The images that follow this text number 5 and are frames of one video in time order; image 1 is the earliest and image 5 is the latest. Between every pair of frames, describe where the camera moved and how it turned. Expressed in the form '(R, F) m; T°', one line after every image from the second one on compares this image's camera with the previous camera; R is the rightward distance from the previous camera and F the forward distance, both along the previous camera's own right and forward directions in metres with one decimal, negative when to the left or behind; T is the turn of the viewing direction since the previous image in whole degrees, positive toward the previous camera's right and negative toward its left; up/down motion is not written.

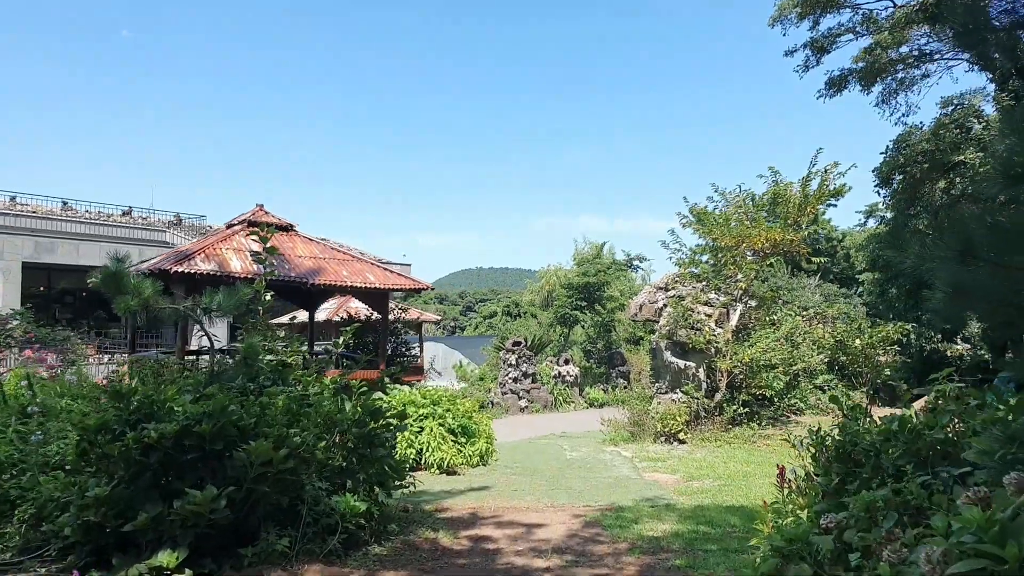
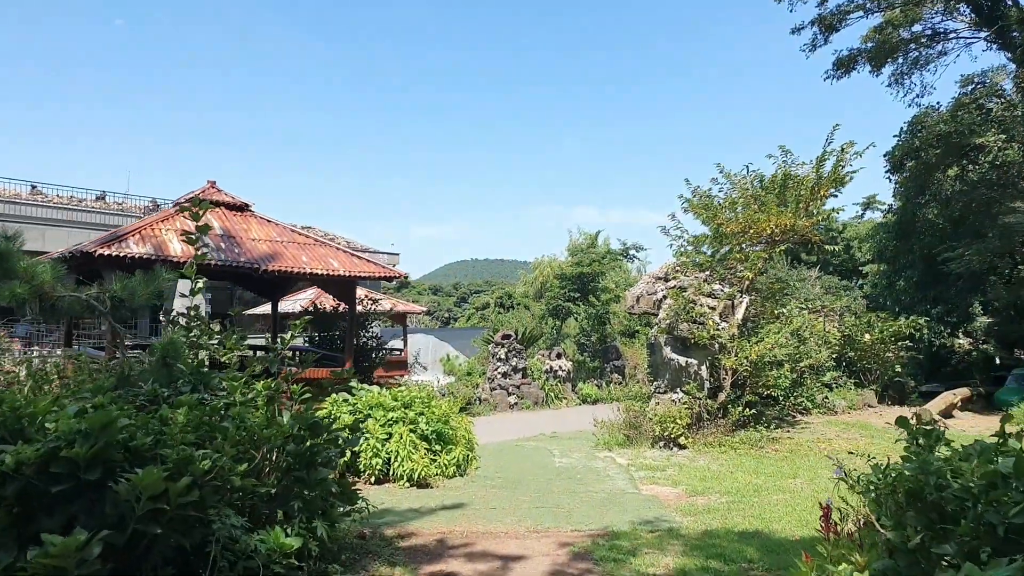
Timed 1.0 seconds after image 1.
(+0.1, +1.0) m; 0°
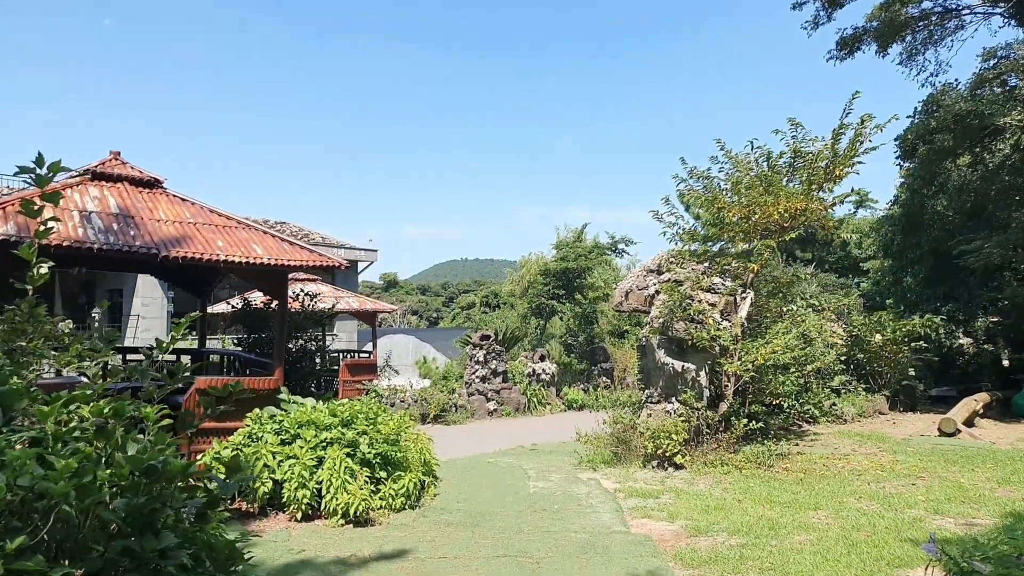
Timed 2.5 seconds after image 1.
(+0.2, +1.4) m; +1°
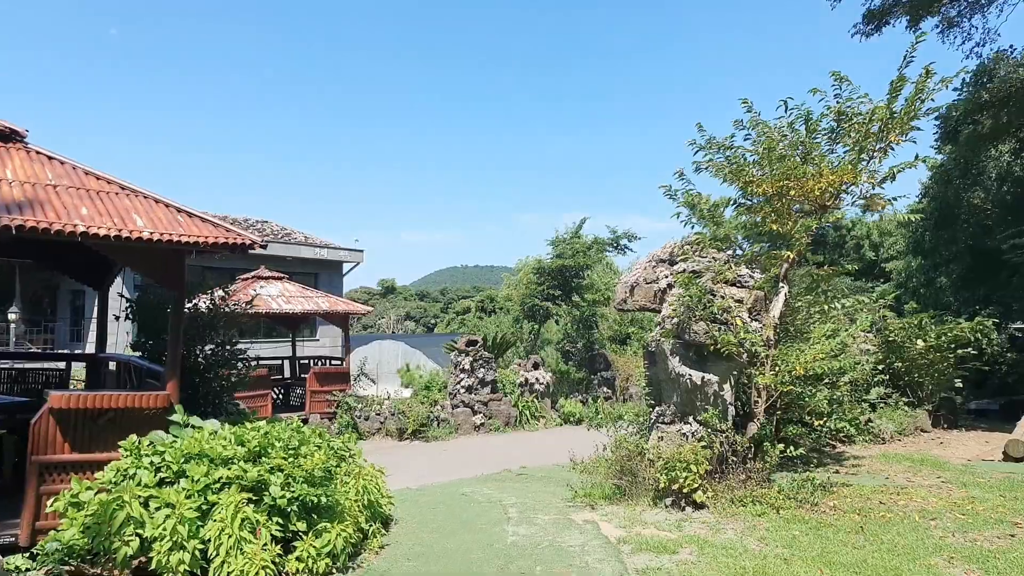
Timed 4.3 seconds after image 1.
(+0.2, +1.8) m; 0°
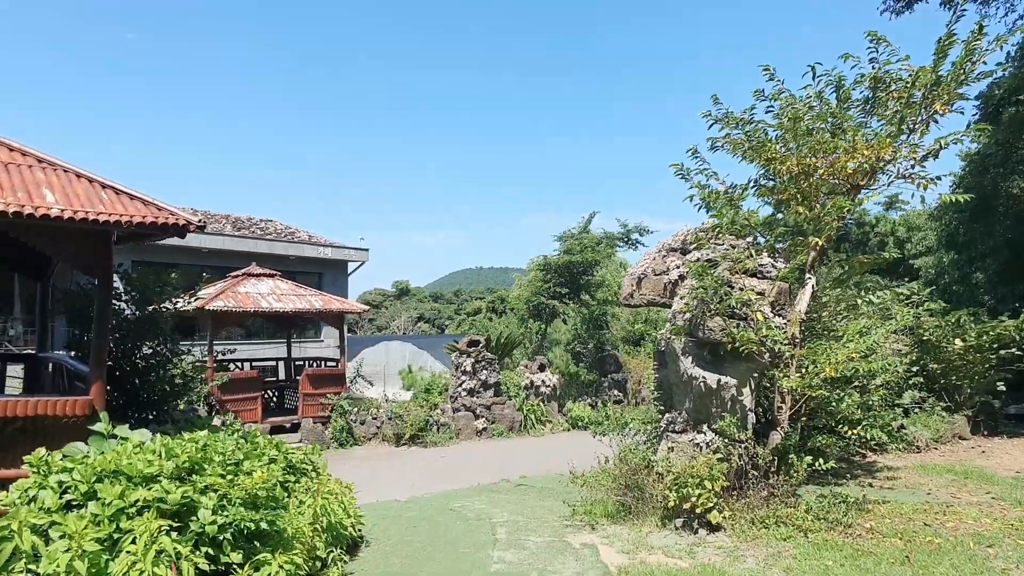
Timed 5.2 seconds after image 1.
(+0.2, +0.8) m; -1°
